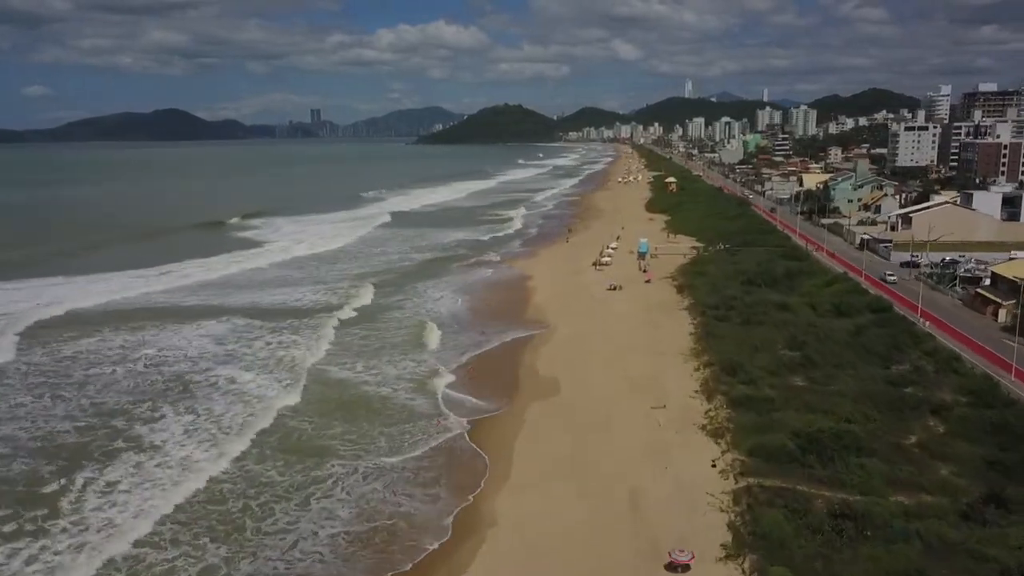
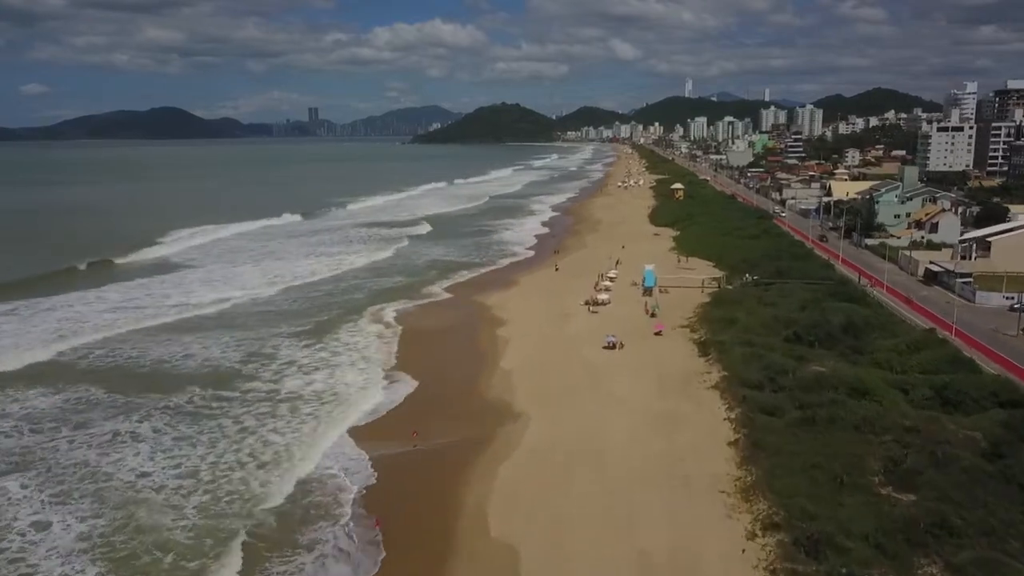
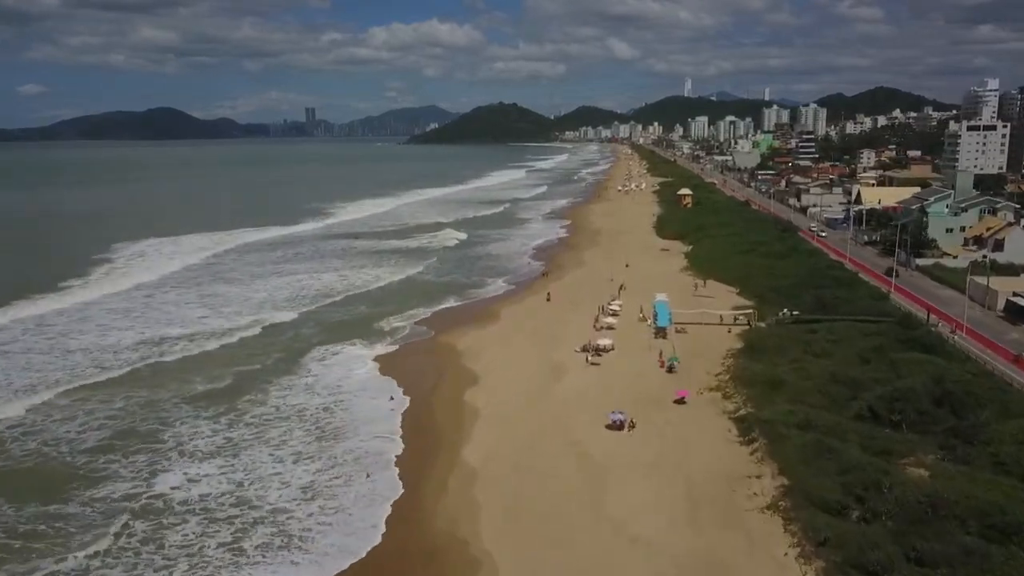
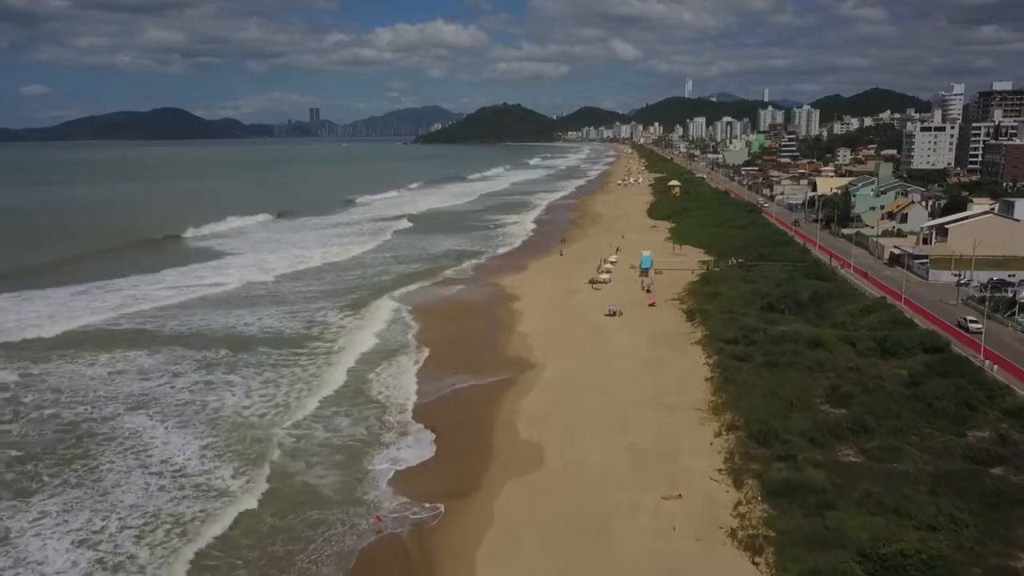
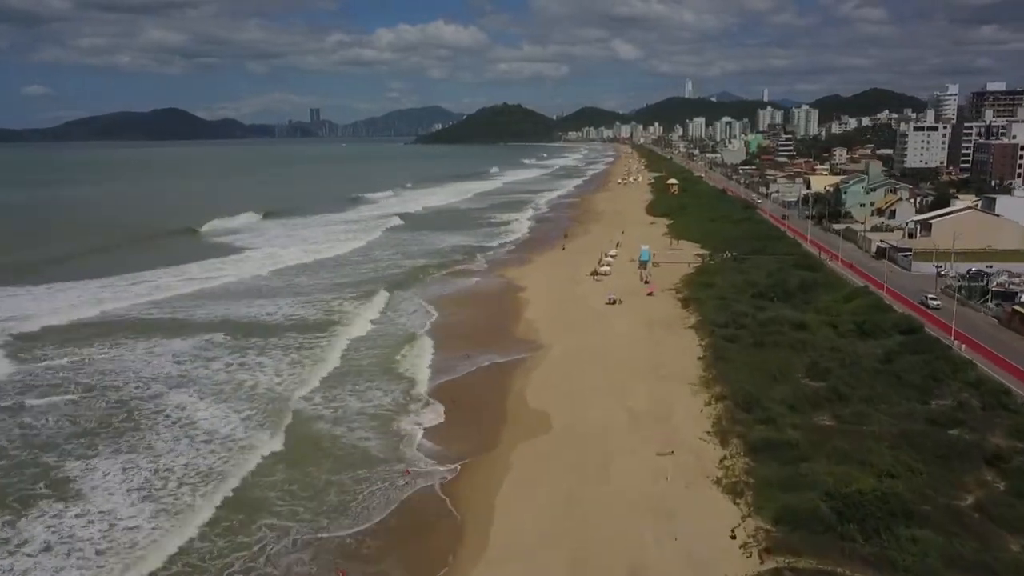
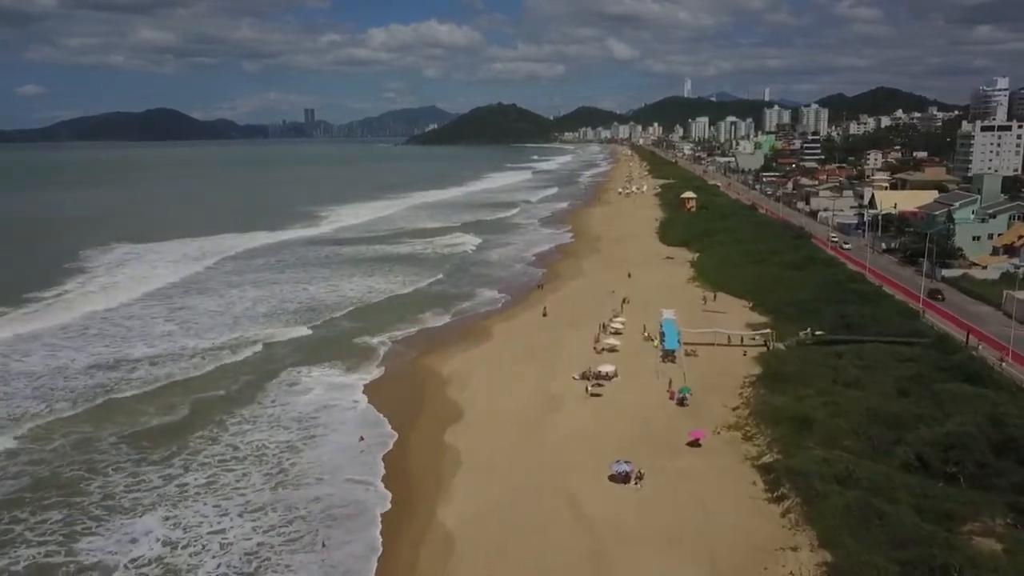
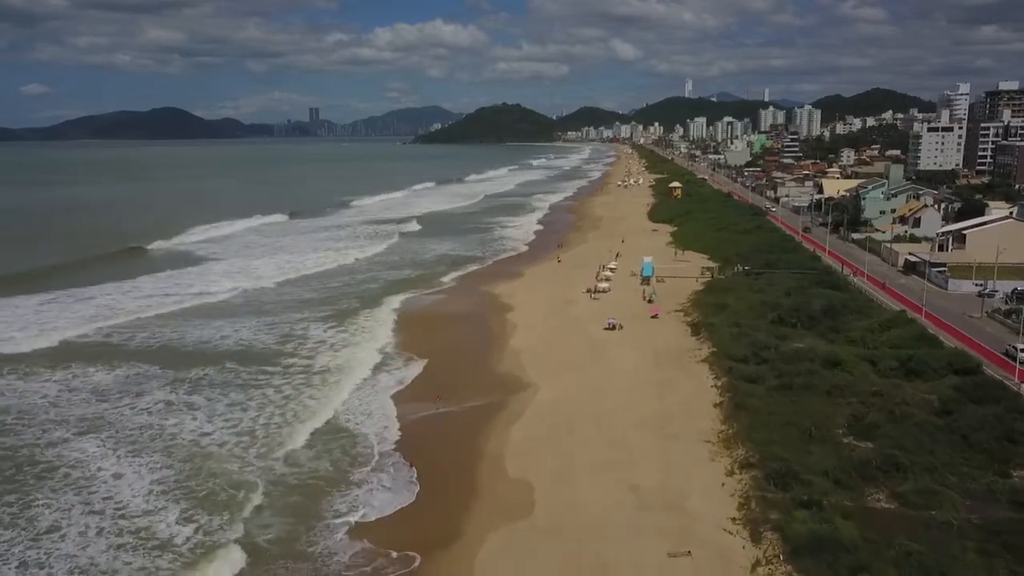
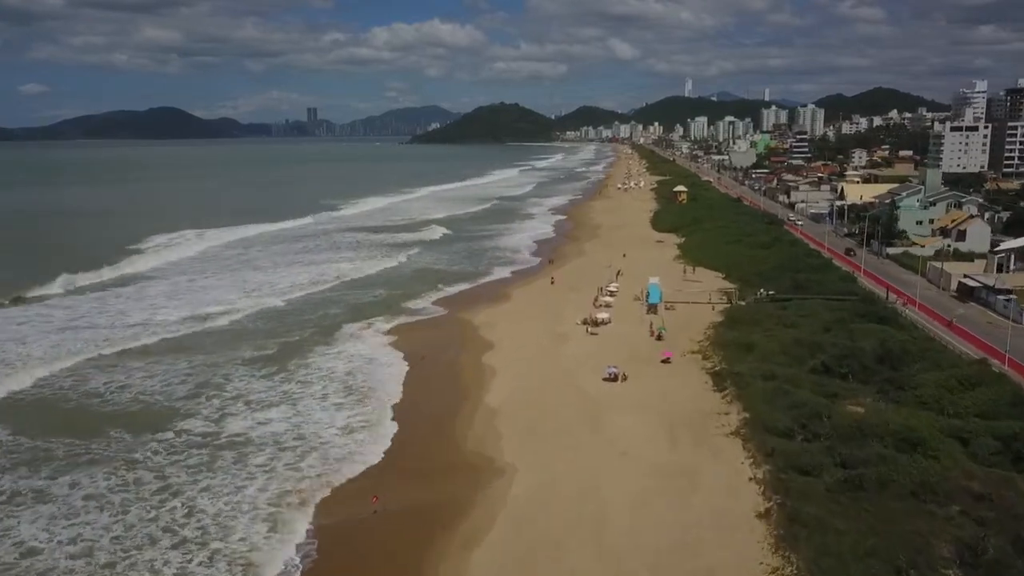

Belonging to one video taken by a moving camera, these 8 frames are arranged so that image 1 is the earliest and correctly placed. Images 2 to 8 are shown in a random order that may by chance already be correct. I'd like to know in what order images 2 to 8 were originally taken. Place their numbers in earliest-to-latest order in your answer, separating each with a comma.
5, 4, 7, 2, 8, 3, 6
